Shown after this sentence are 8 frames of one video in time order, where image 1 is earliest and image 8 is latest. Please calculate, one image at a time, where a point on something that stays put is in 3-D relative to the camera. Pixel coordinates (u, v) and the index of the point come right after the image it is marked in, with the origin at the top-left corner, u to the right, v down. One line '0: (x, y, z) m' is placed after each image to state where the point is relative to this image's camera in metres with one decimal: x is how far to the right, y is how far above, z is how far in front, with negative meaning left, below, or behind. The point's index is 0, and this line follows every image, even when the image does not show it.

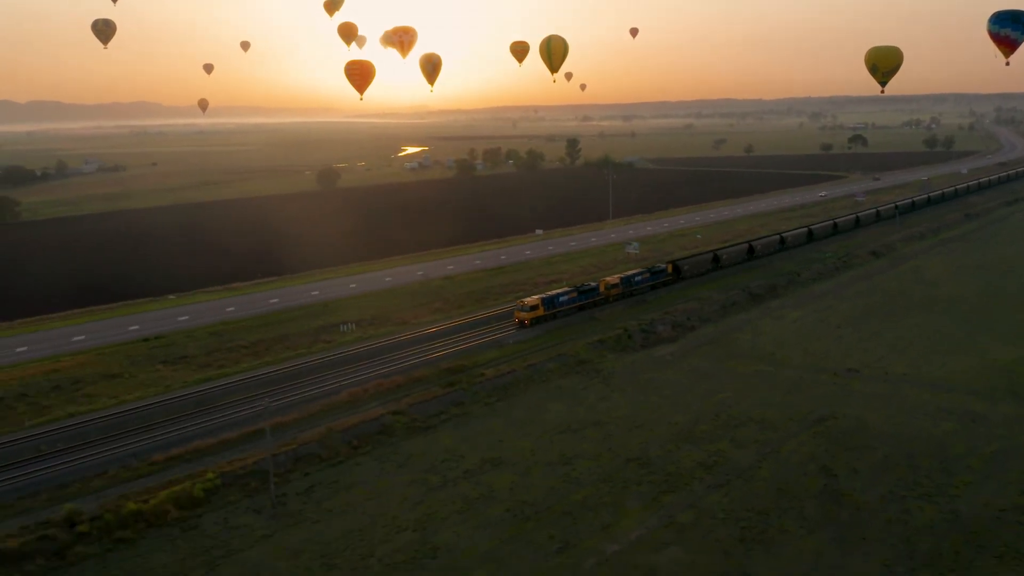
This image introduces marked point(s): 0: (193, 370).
0: (-3.9, -1.1, +13.7) m
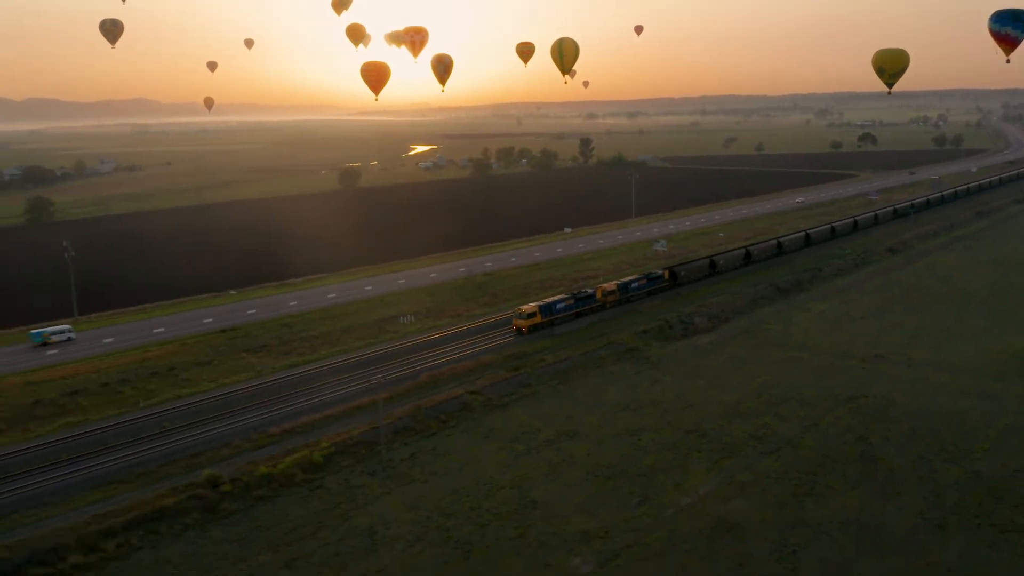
0: (-3.2, -1.0, +15.0) m
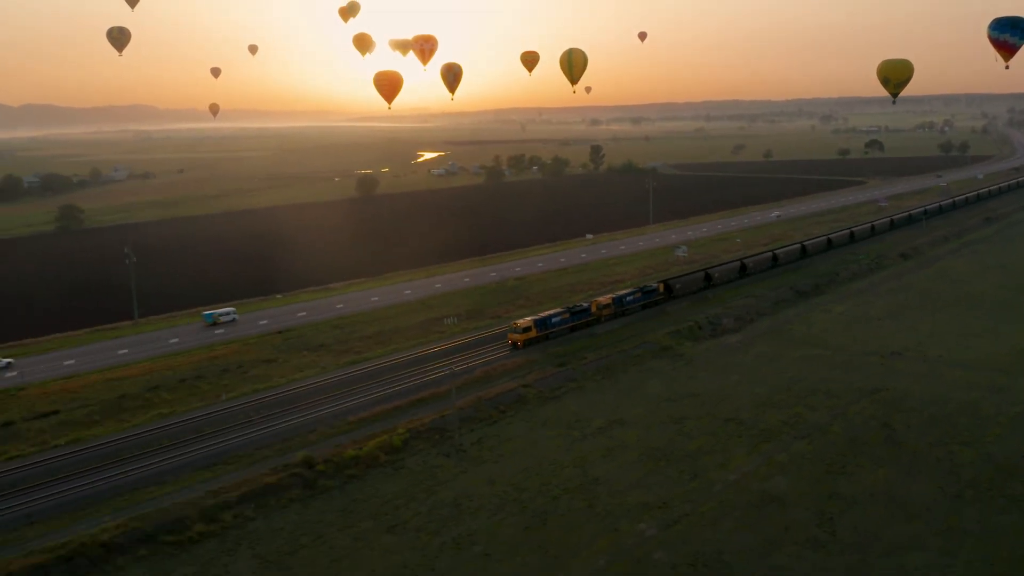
0: (-2.6, -1.1, +16.1) m
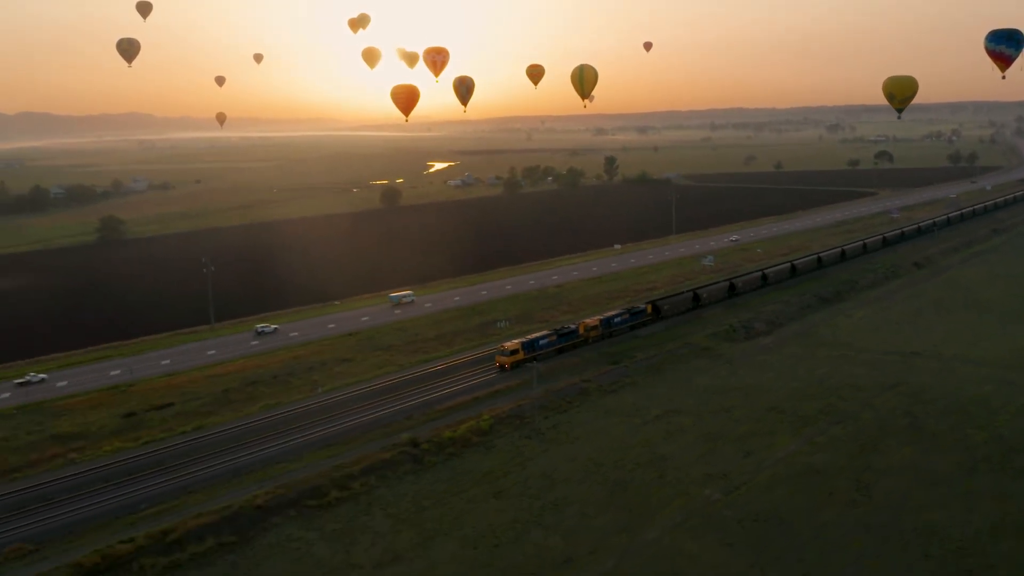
0: (-1.7, -1.2, +17.8) m
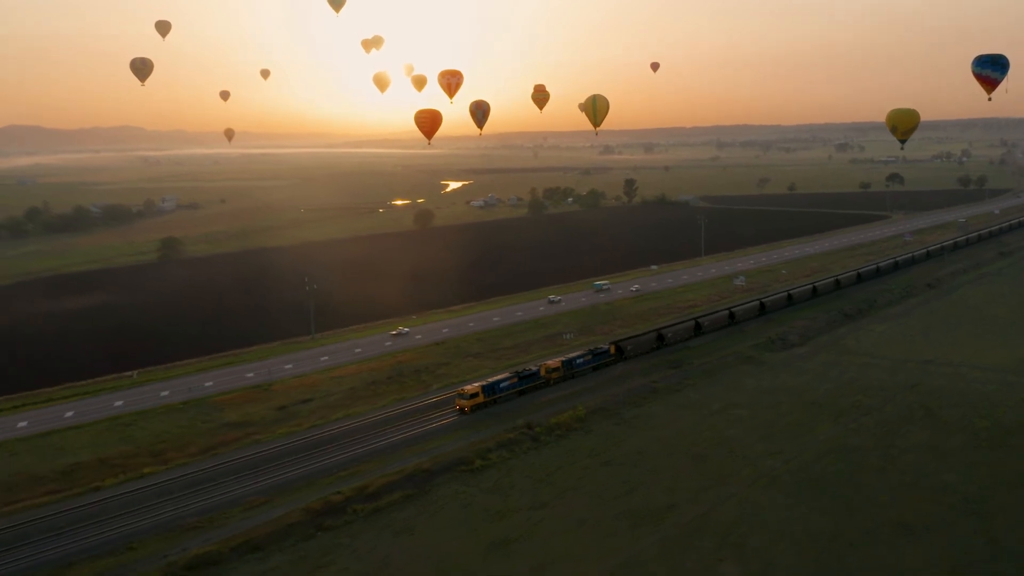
0: (-0.3, -1.5, +20.9) m
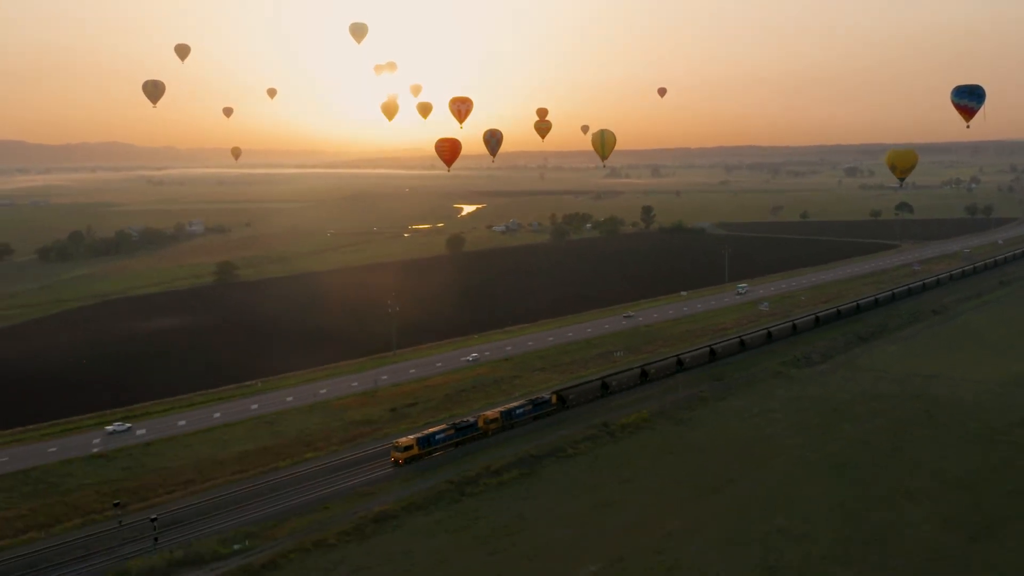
0: (+1.2, -2.0, +24.5) m
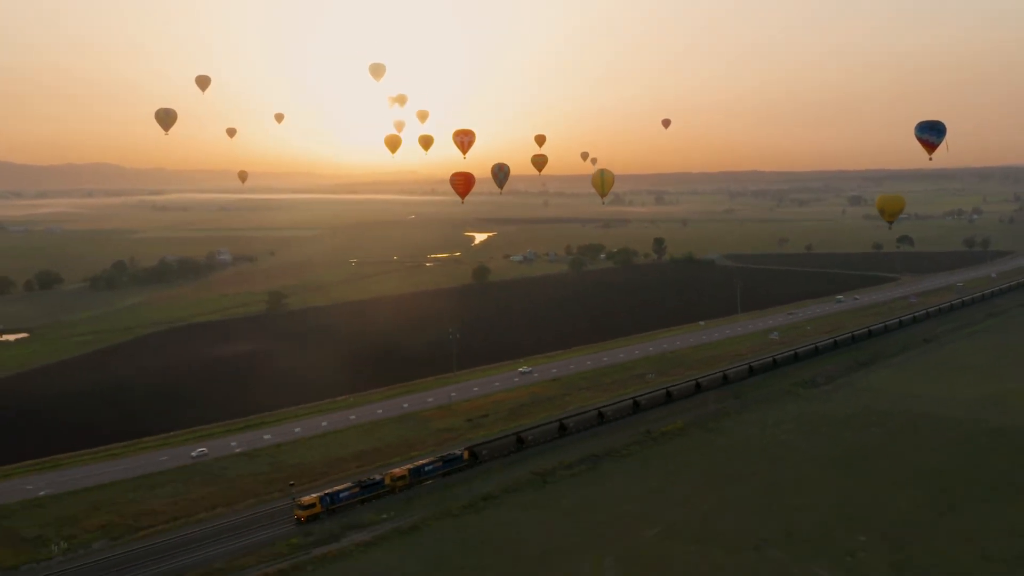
0: (+2.6, -2.9, +29.0) m
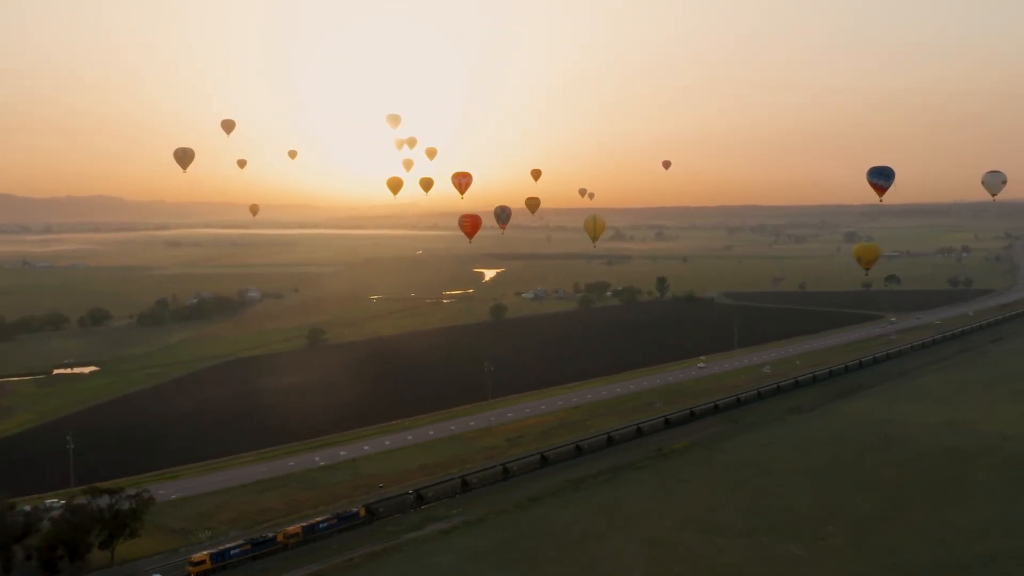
0: (+3.7, -4.3, +35.1) m
